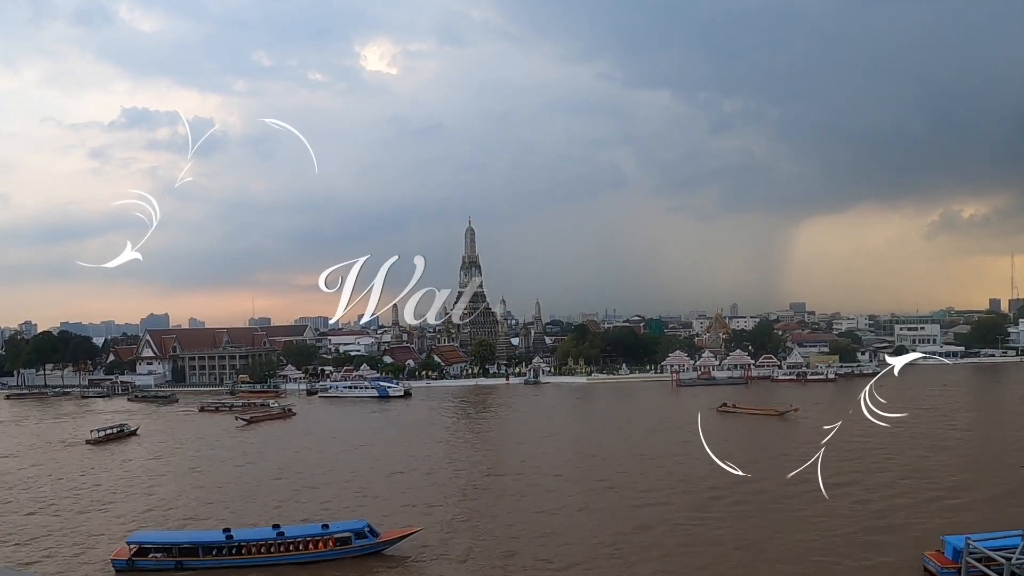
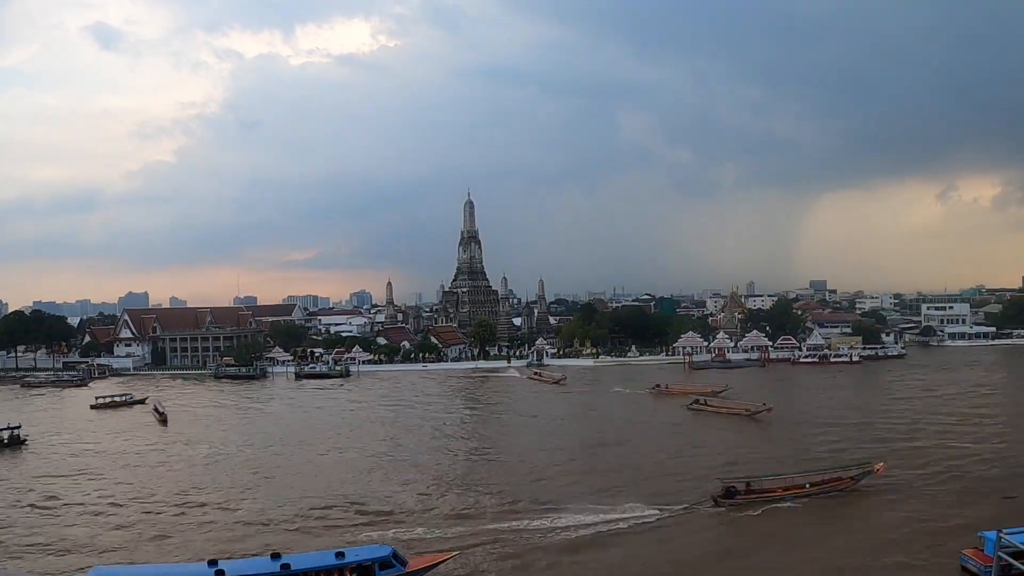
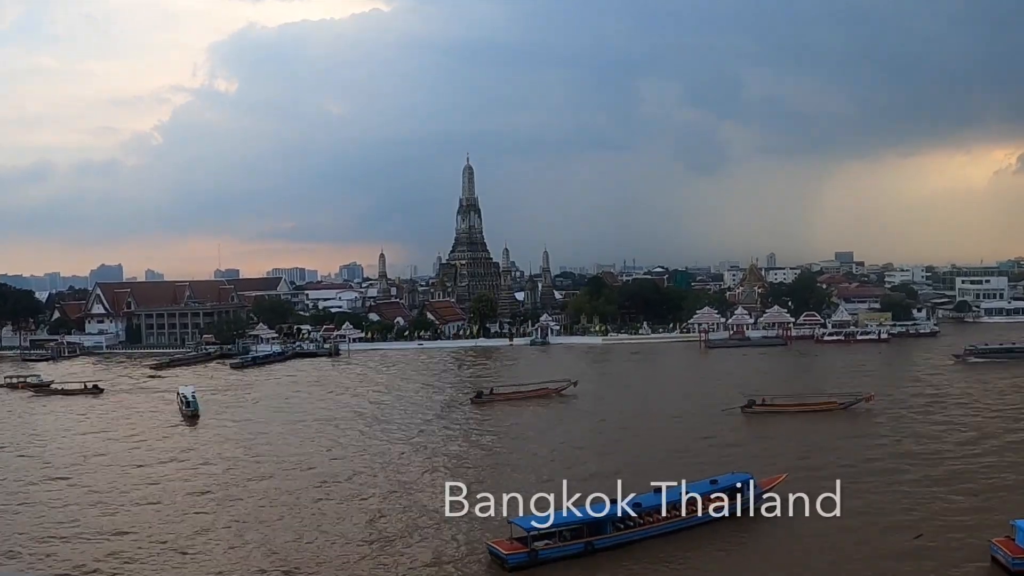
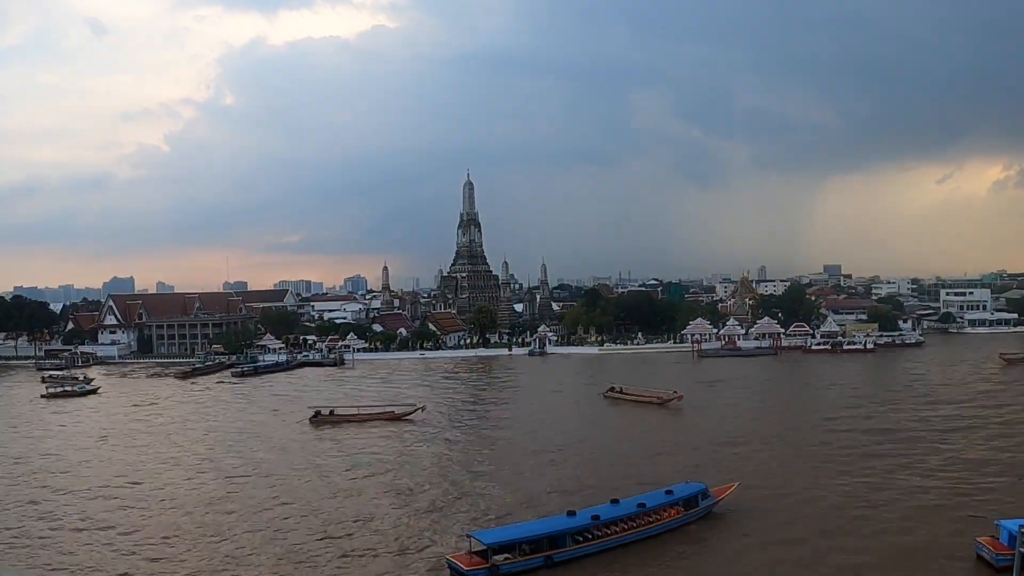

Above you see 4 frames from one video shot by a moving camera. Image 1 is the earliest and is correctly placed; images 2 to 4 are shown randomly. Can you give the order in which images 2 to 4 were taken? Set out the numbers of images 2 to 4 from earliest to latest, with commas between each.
2, 4, 3
